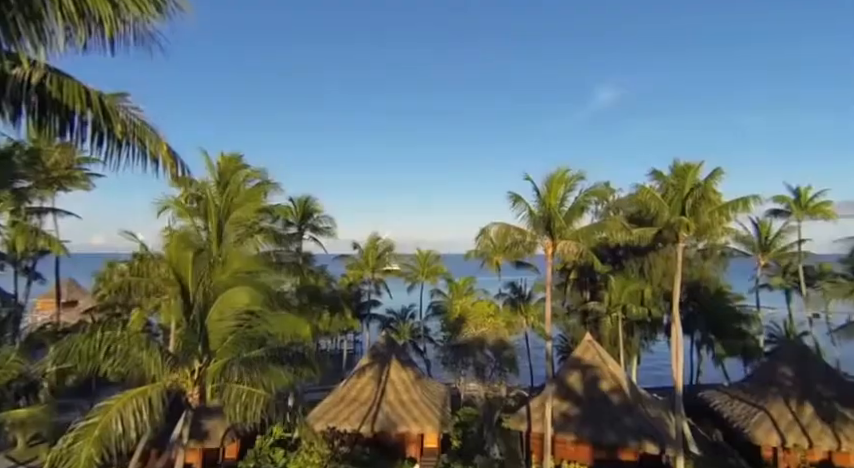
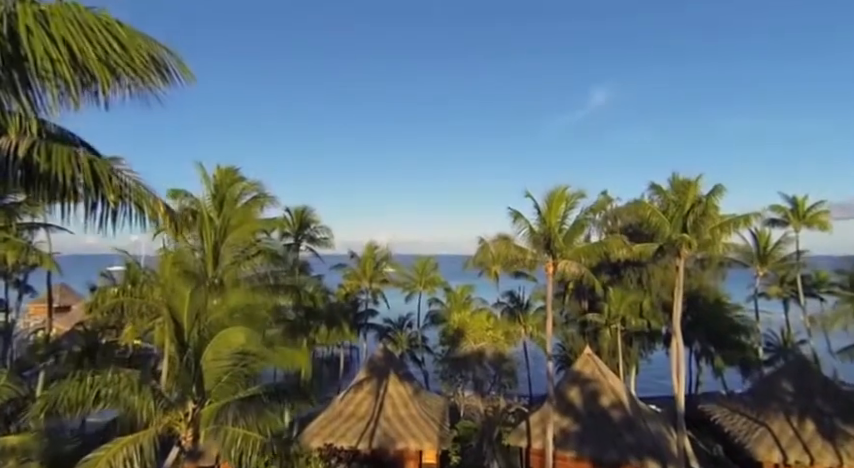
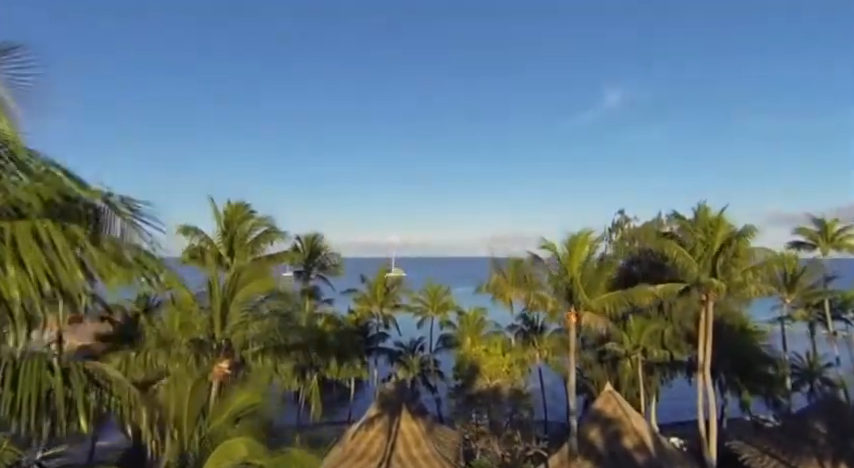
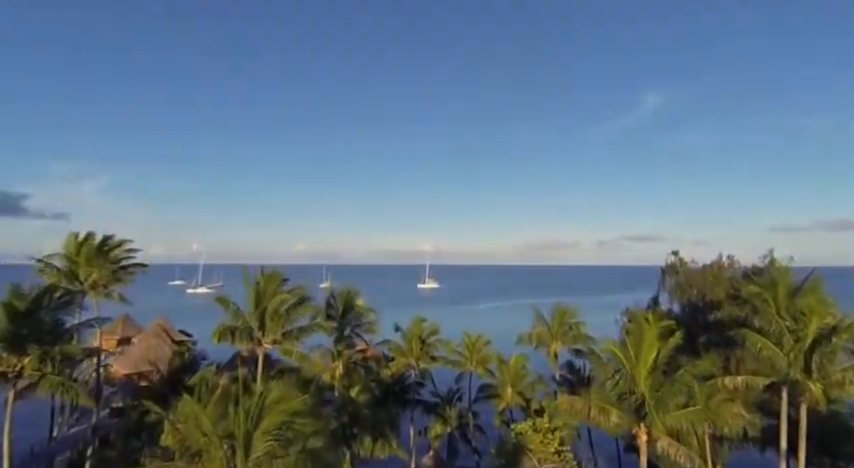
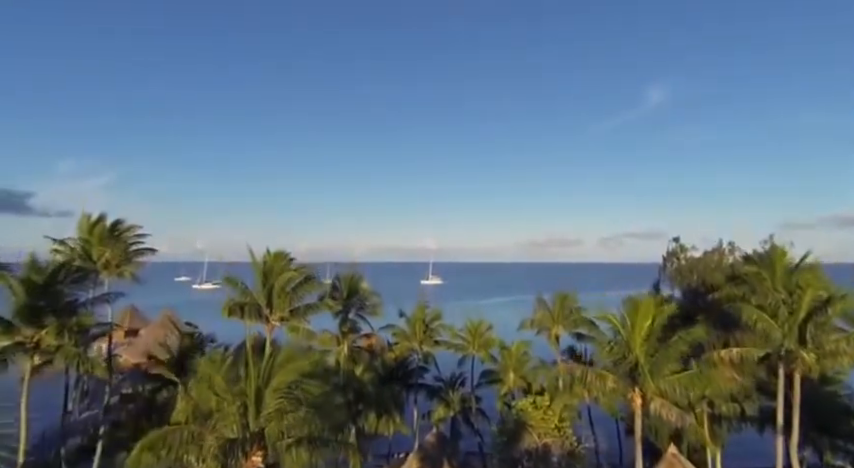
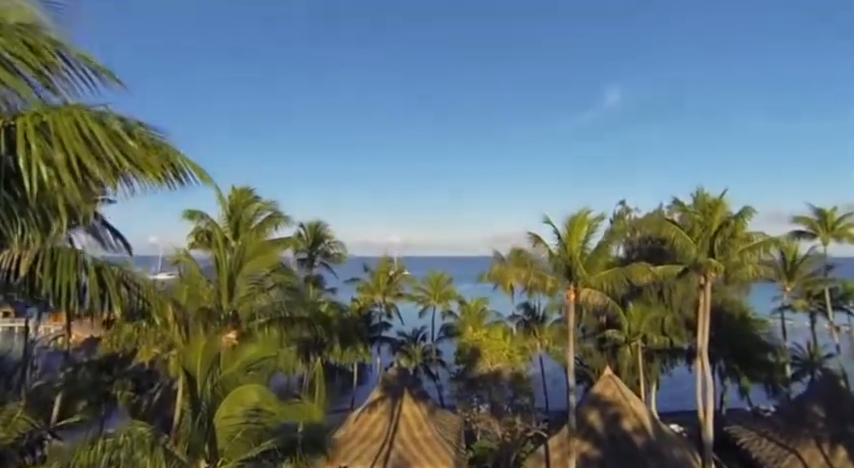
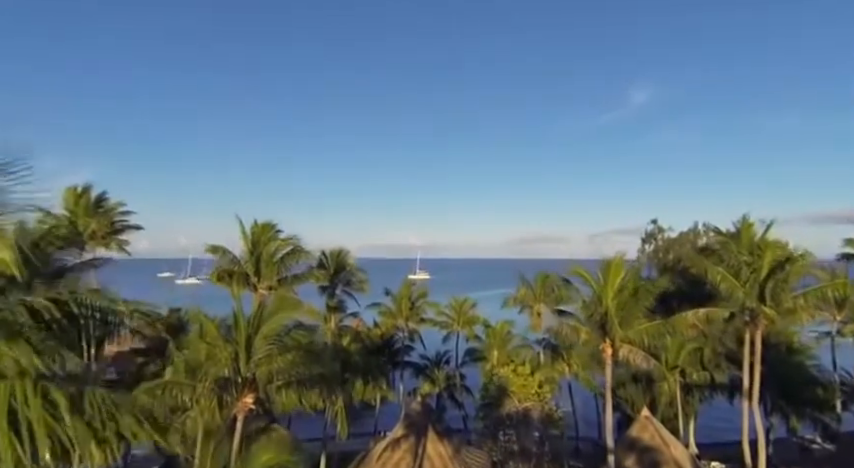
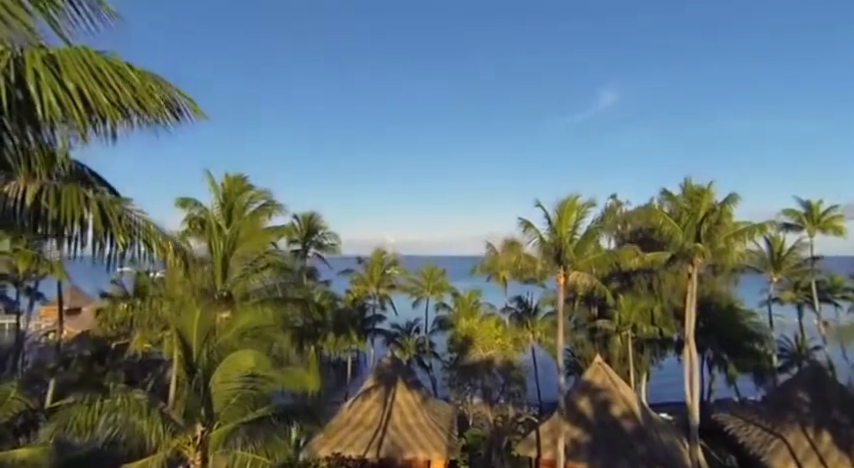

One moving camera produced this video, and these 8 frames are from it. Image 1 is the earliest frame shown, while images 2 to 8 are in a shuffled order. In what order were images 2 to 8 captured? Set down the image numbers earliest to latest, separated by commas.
2, 8, 6, 3, 7, 5, 4
